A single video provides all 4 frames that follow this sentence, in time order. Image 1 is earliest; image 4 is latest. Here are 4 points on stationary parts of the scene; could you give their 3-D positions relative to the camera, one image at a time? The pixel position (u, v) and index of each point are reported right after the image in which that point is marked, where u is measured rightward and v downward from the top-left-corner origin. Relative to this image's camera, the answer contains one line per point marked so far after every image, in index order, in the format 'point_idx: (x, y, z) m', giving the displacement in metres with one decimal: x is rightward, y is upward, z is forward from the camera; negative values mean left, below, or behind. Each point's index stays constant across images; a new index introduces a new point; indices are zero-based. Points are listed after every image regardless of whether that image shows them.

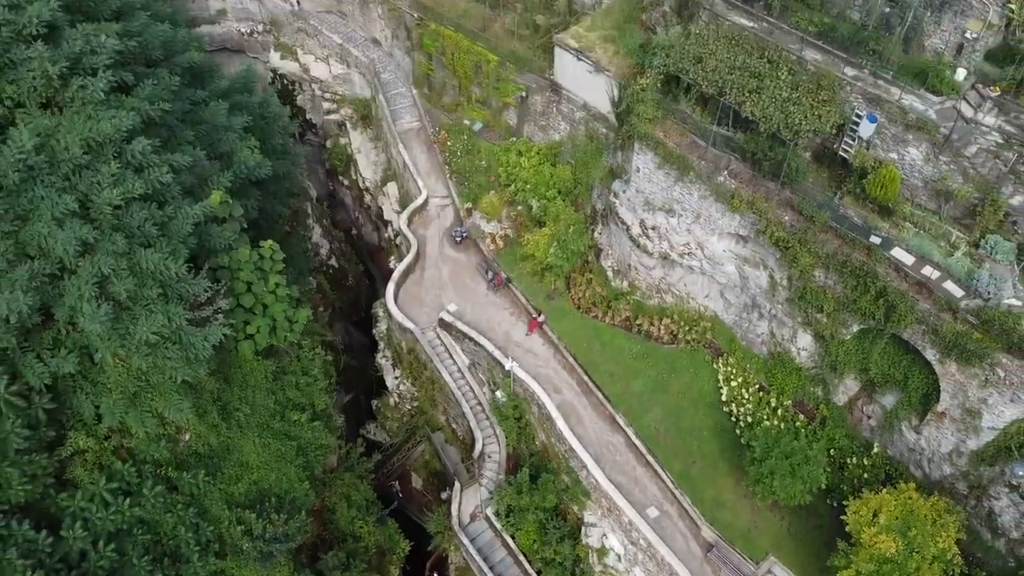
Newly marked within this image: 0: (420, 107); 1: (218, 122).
0: (-2.0, +4.0, +18.0) m
1: (-4.2, +2.3, +11.5) m
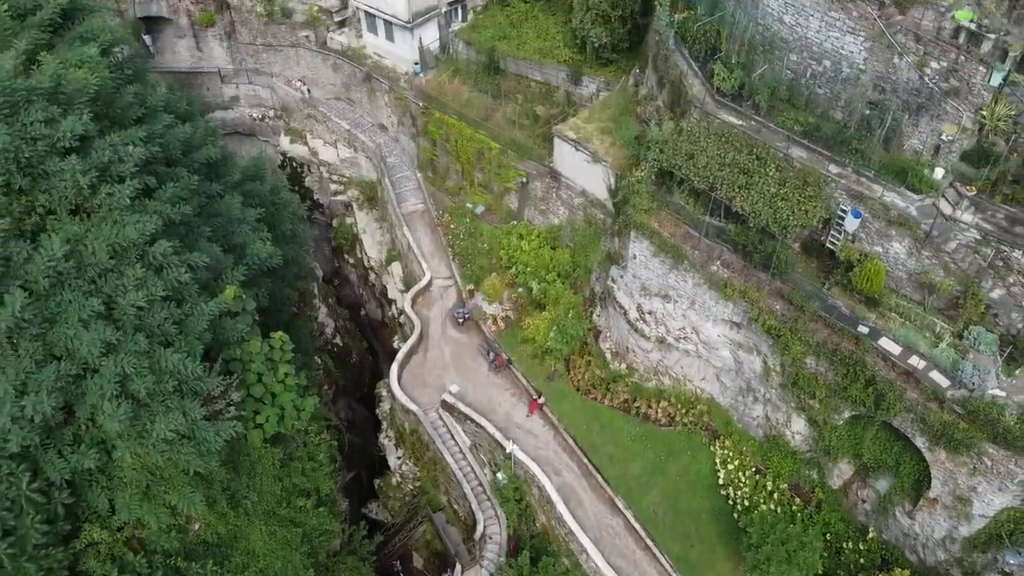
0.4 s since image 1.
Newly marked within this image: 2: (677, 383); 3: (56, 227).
0: (-2.0, +2.2, +18.6) m
1: (-4.1, +1.1, +12.0) m
2: (+2.9, -1.7, +14.4) m
3: (-4.9, +0.6, +8.8) m
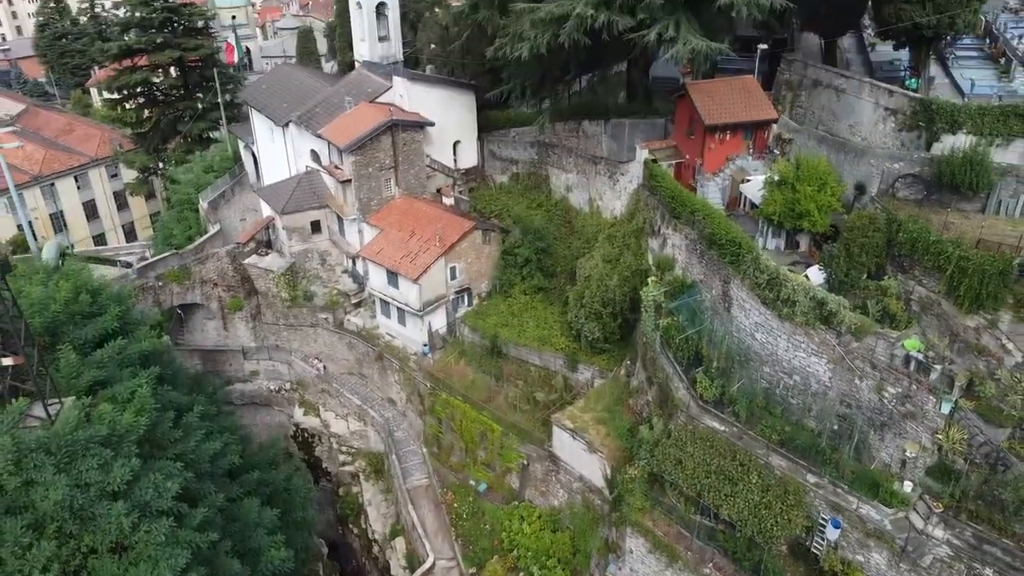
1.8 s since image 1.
0: (-2.0, -4.2, +19.5) m
1: (-4.1, -3.7, +12.8) m
2: (+2.9, -6.9, +14.4) m
3: (-4.9, -3.2, +9.6) m
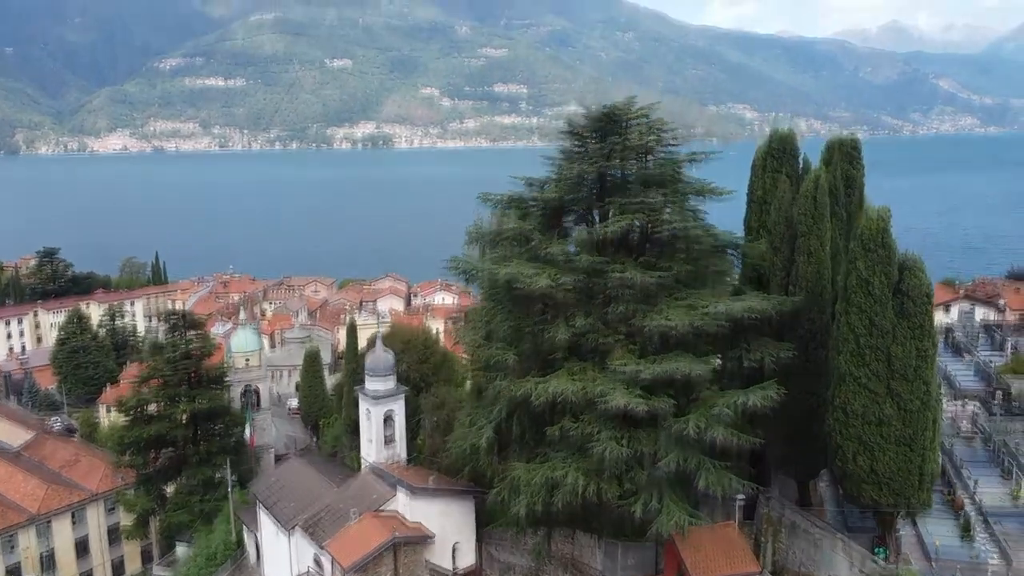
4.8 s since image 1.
0: (-2.0, -14.3, +17.7) m
1: (-4.1, -11.6, +11.6) m
2: (+2.9, -15.2, +12.1) m
3: (-4.9, -10.1, +8.7) m
